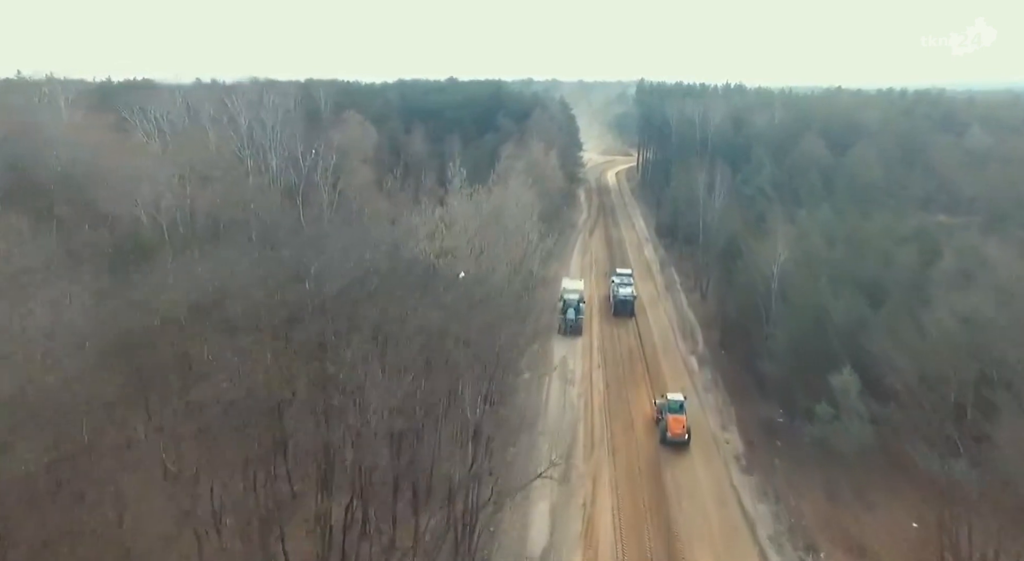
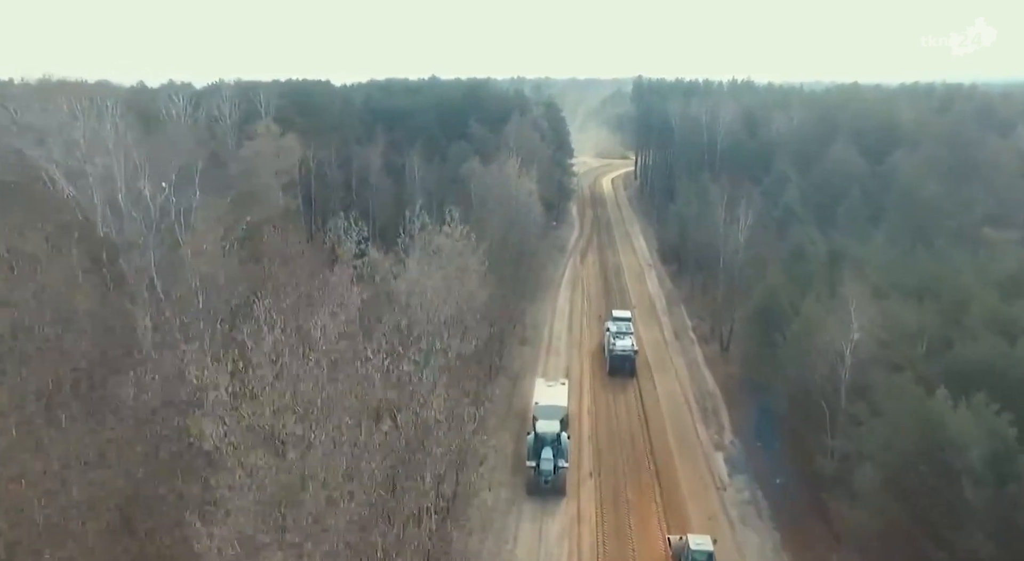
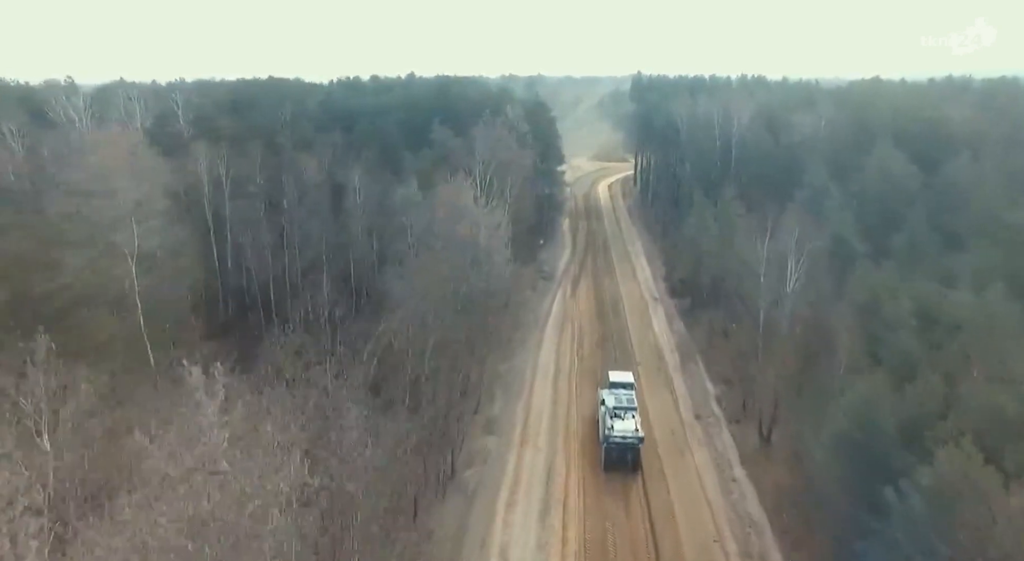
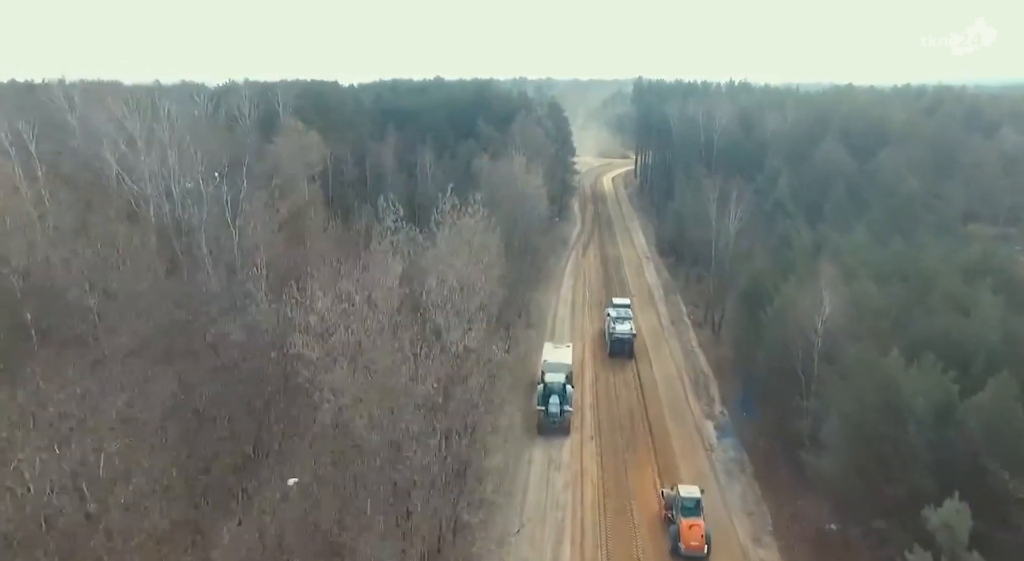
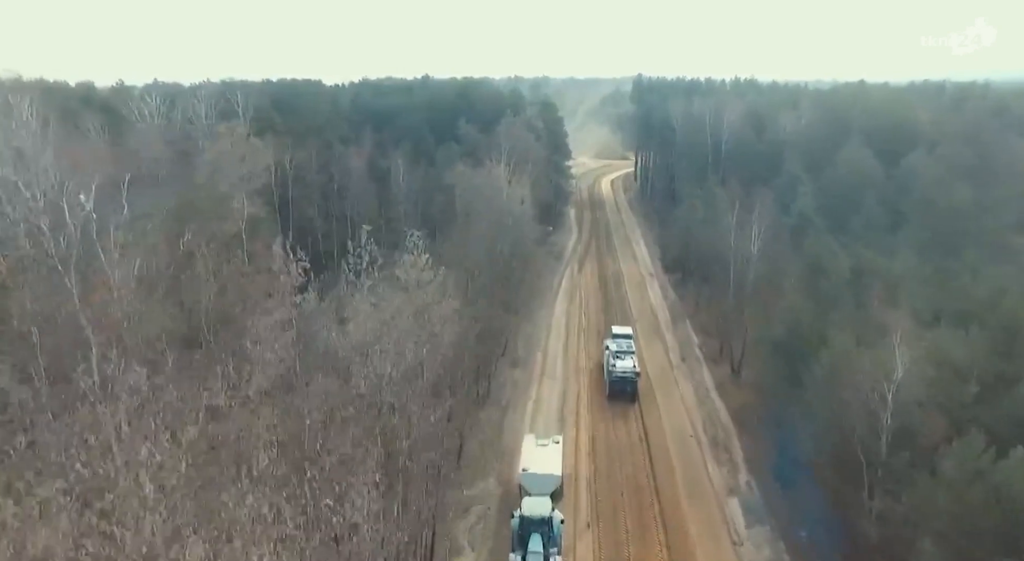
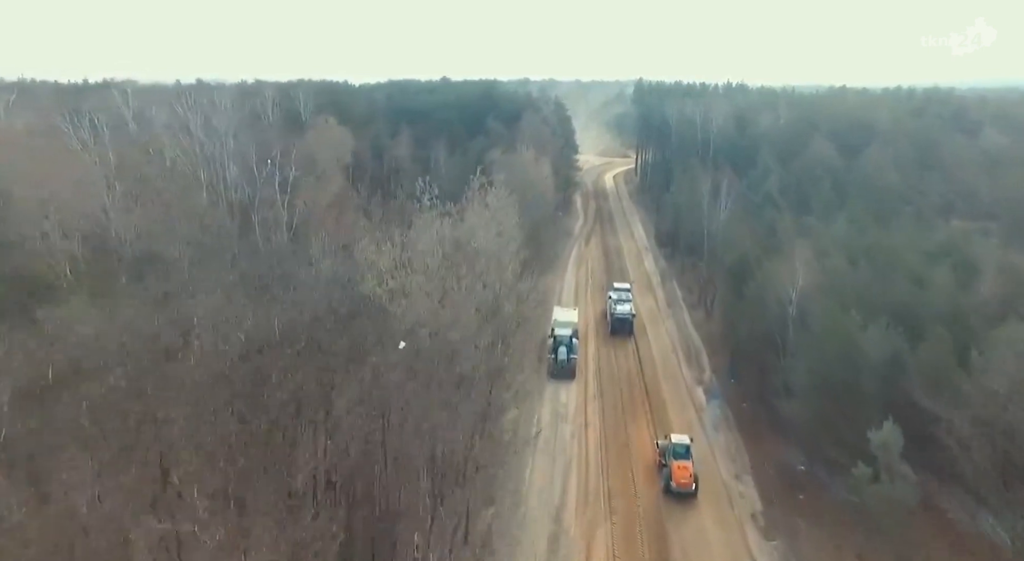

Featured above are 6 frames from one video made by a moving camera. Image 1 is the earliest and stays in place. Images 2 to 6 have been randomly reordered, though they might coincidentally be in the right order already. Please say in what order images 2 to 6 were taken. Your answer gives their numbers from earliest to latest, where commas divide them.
6, 4, 2, 5, 3
